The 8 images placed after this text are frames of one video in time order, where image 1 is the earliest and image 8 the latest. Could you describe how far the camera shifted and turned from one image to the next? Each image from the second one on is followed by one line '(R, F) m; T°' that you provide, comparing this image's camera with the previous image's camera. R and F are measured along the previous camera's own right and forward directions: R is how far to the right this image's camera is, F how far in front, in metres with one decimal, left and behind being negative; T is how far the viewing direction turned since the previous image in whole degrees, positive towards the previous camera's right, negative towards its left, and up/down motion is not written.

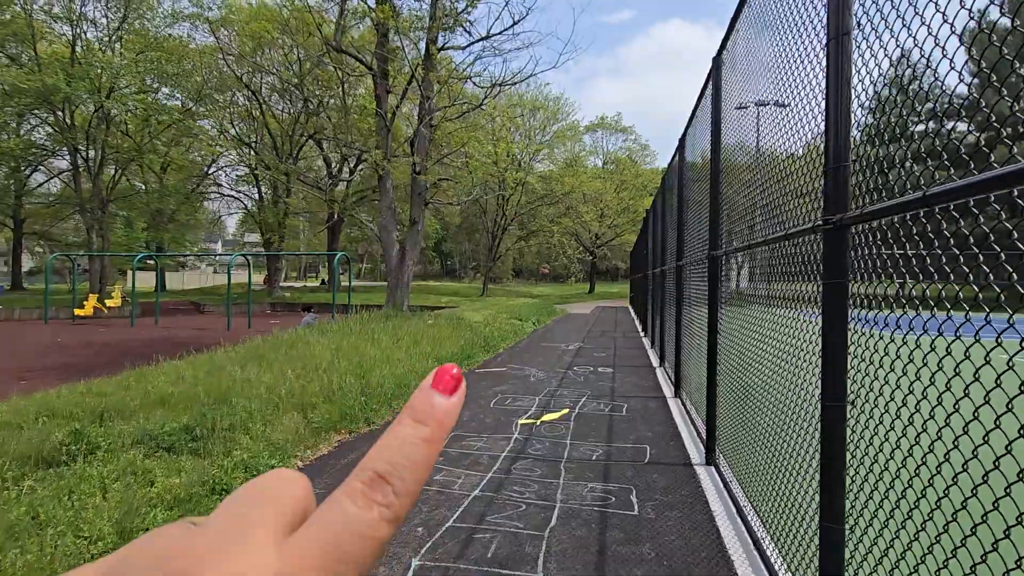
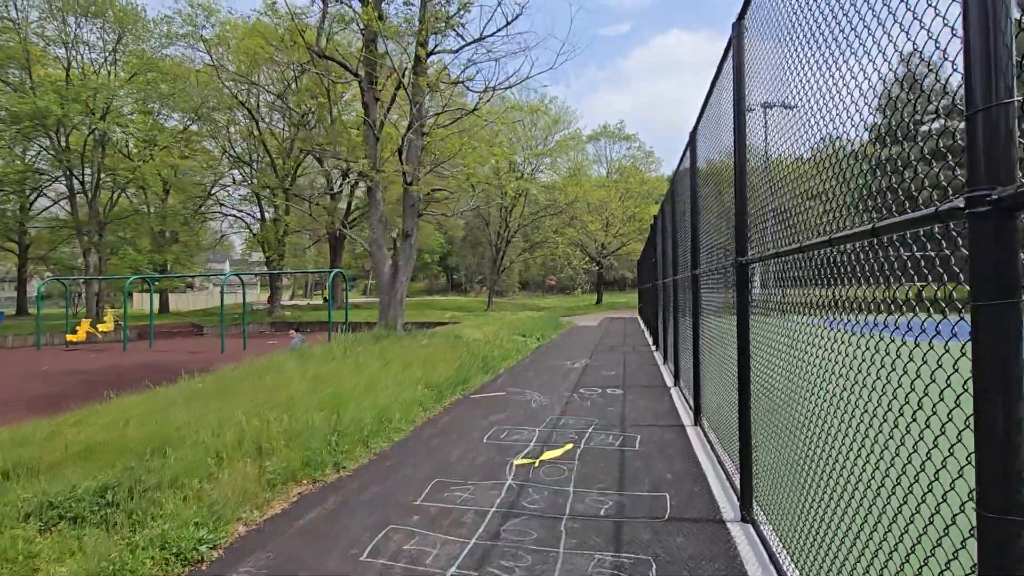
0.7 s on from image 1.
(+0.1, +0.6) m; -1°
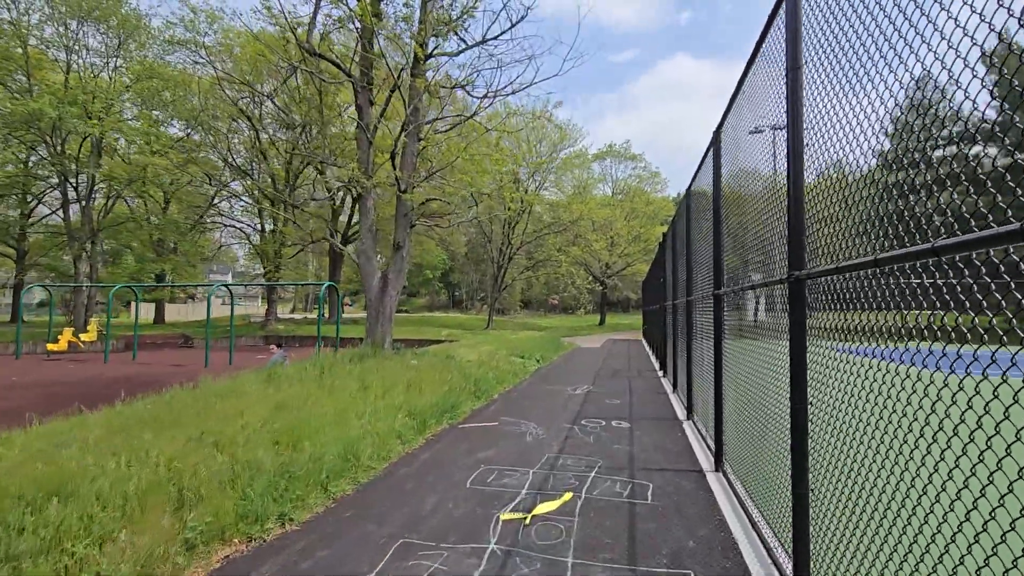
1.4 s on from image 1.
(+0.1, +0.6) m; 0°
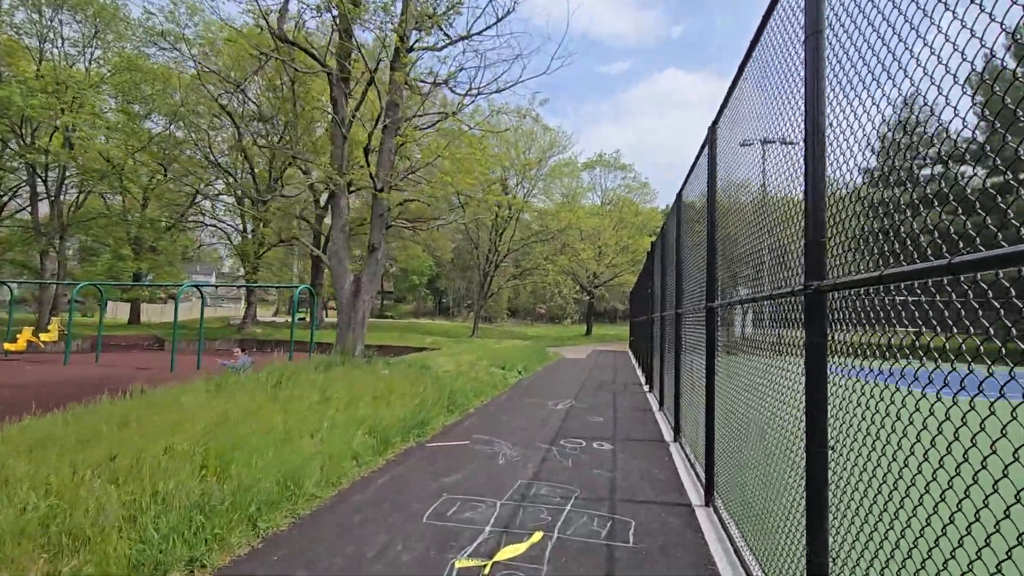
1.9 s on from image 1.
(+0.1, +0.4) m; +1°
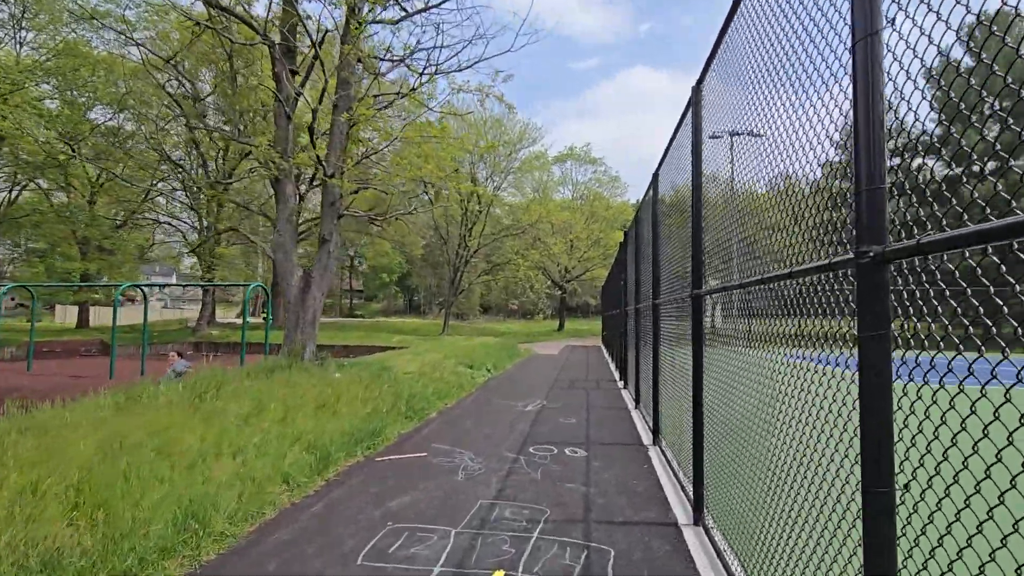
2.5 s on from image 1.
(+0.1, +0.6) m; +3°
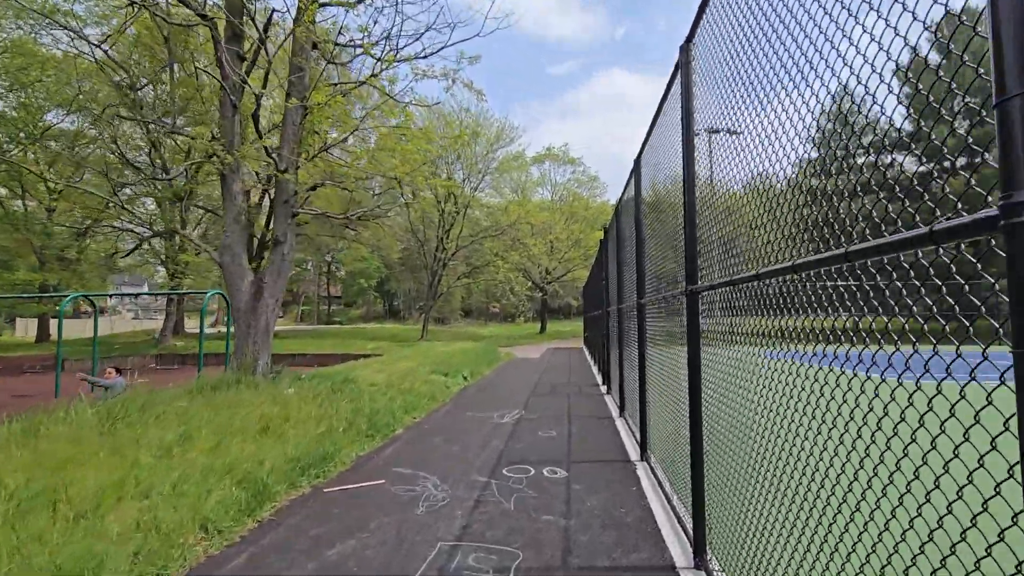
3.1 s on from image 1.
(+0.1, +0.5) m; +2°
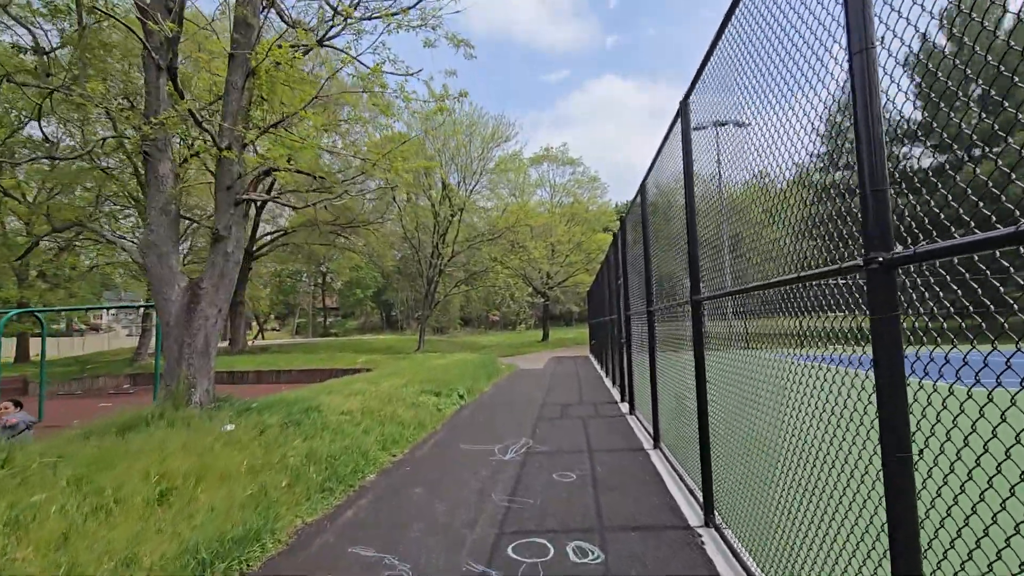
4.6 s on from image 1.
(0.0, +1.3) m; 0°
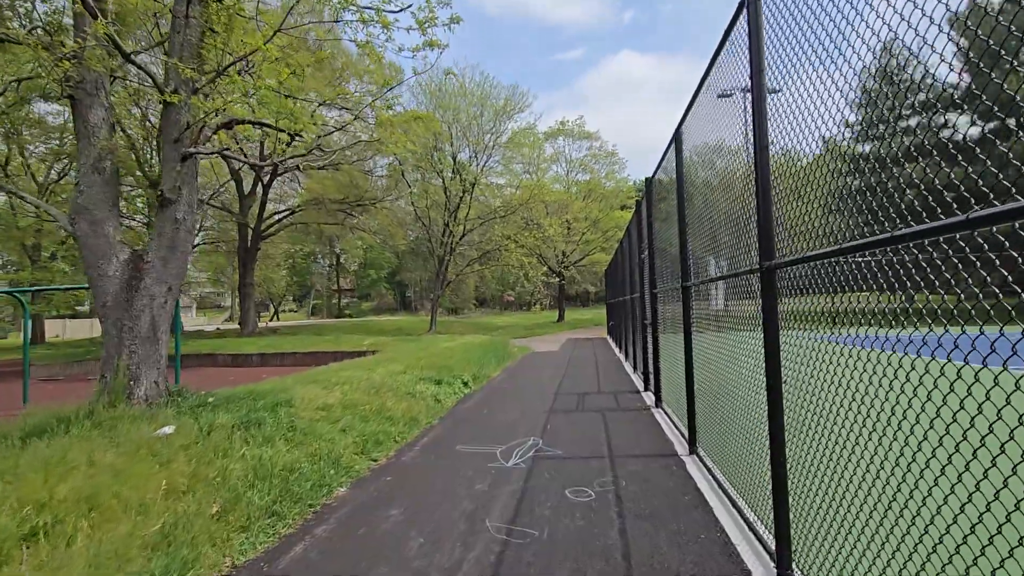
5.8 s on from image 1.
(+0.1, +0.9) m; -2°
